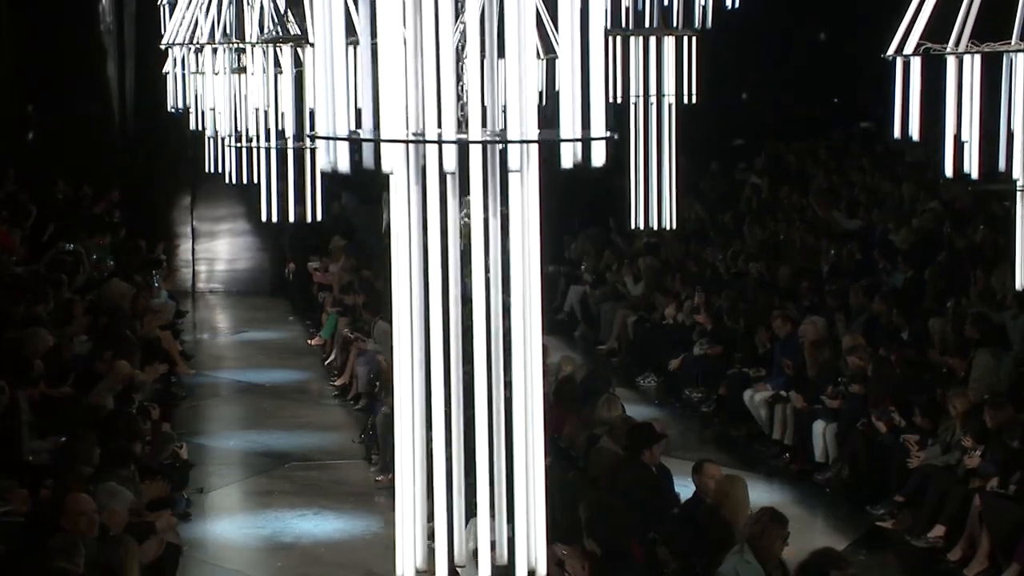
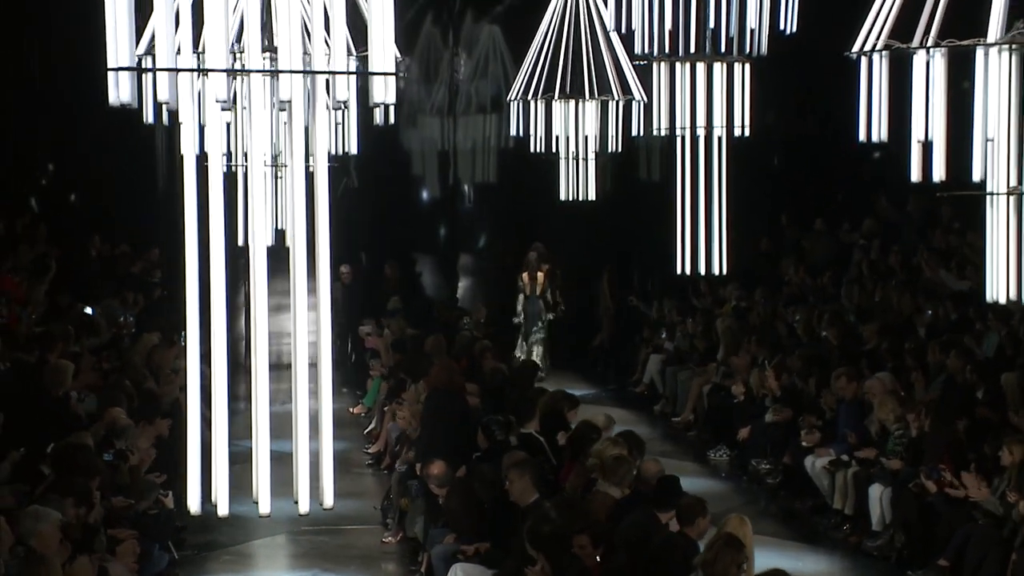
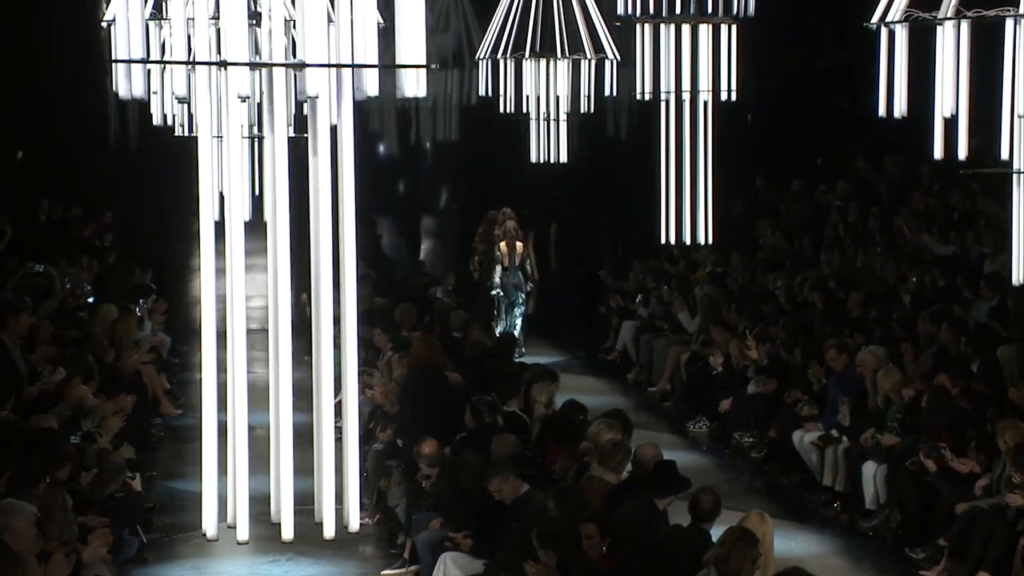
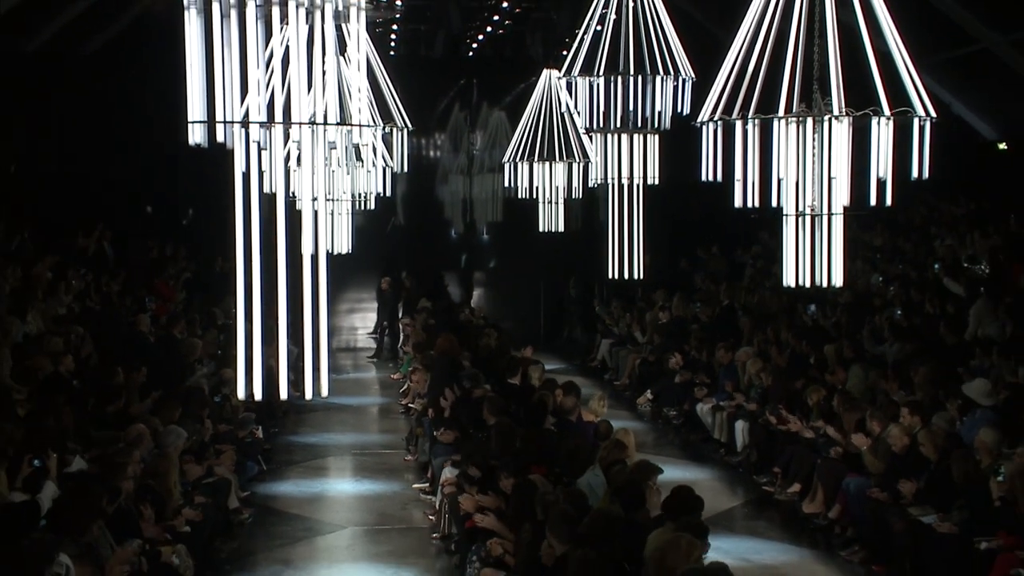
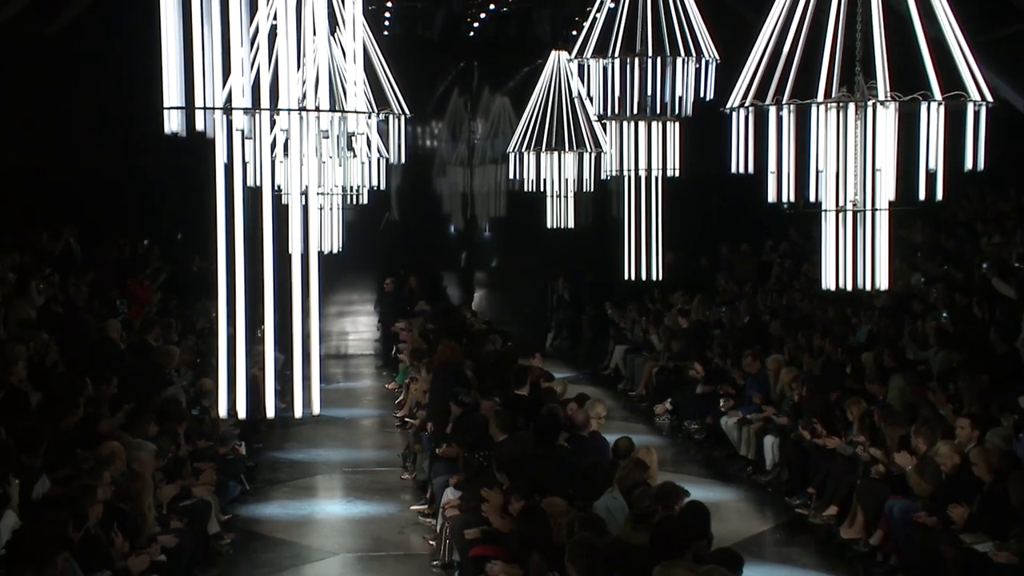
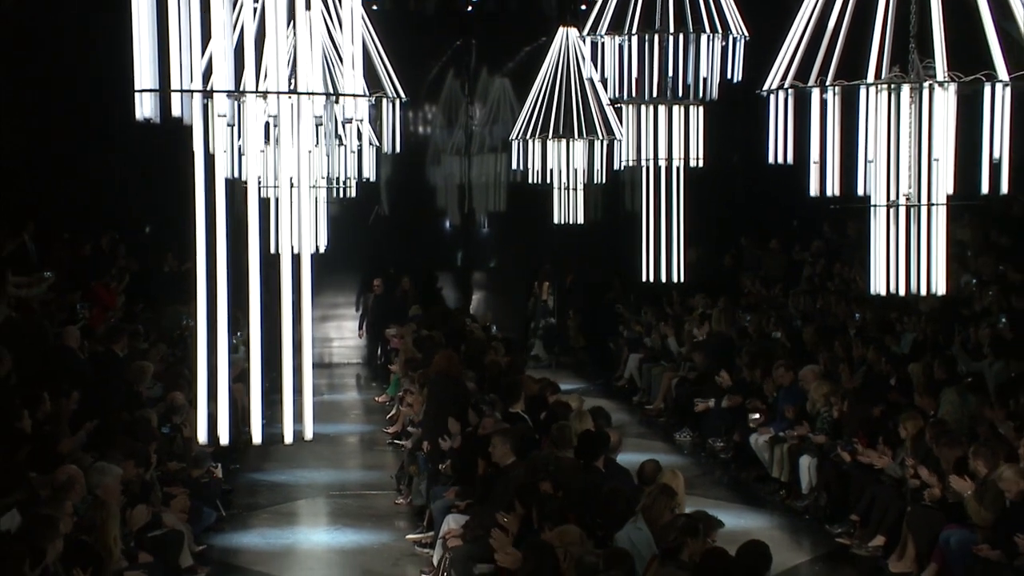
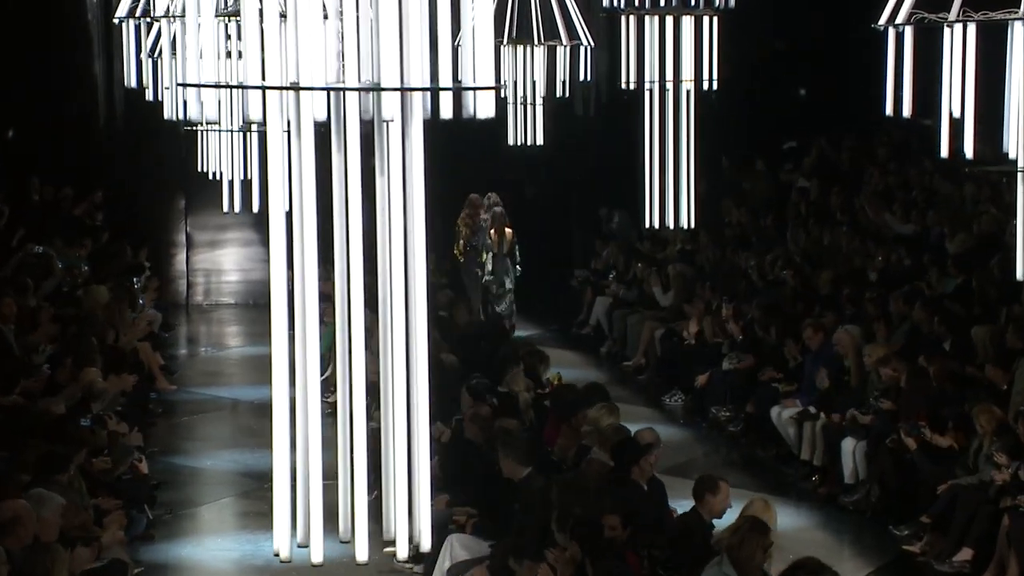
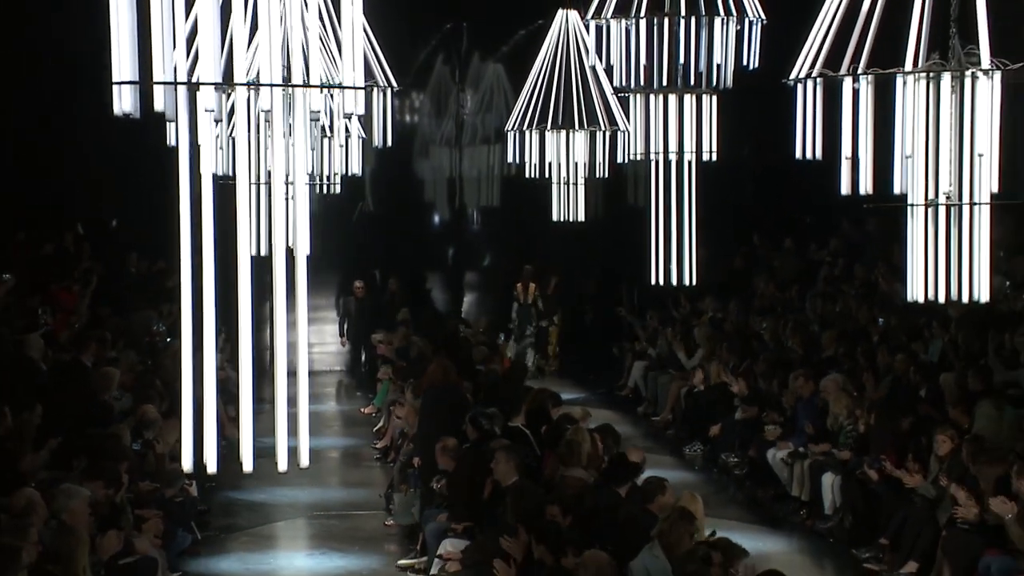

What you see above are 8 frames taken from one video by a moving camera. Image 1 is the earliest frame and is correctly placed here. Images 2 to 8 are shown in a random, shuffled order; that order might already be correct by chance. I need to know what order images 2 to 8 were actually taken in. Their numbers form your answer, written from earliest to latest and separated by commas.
7, 3, 2, 8, 6, 5, 4
